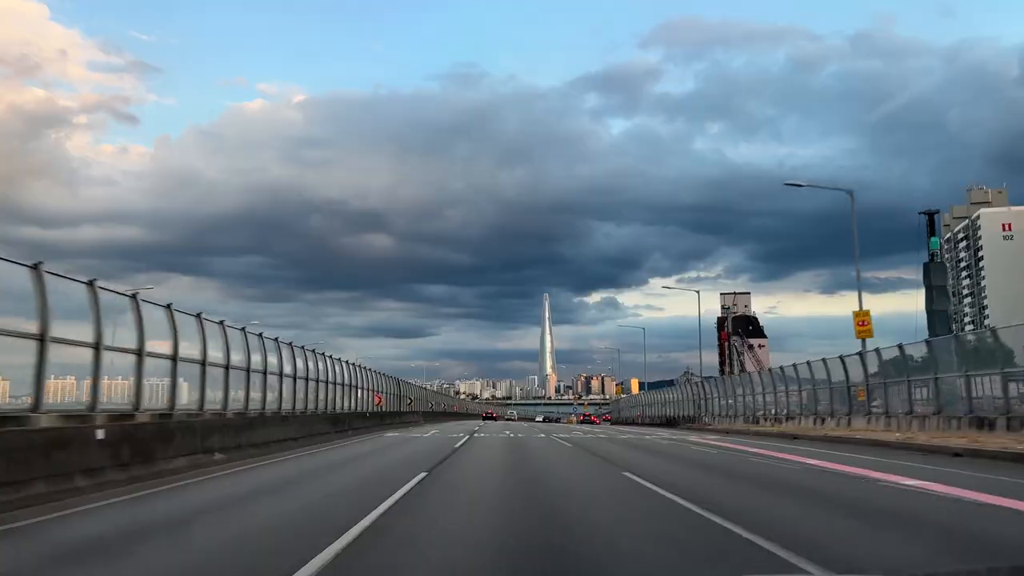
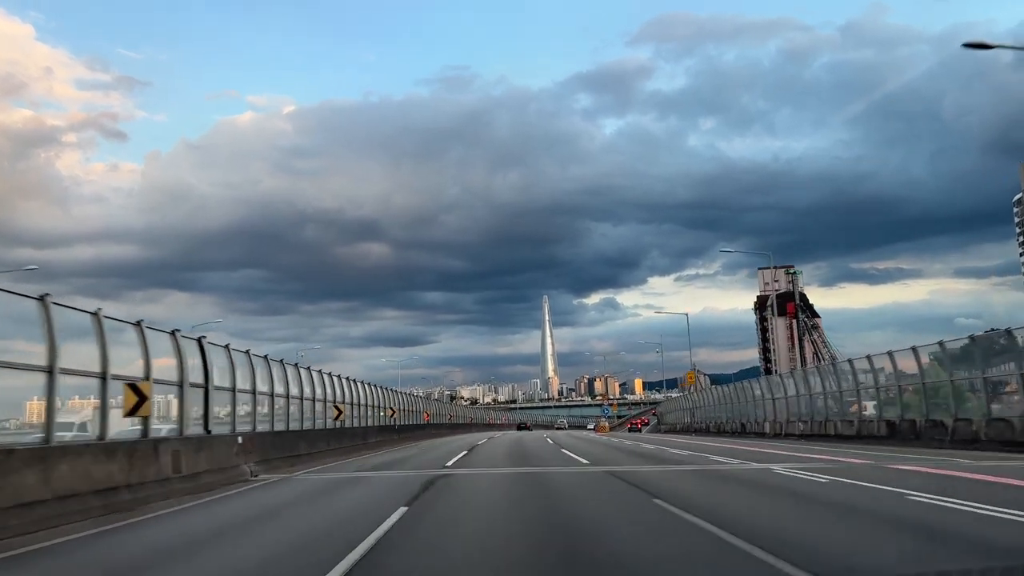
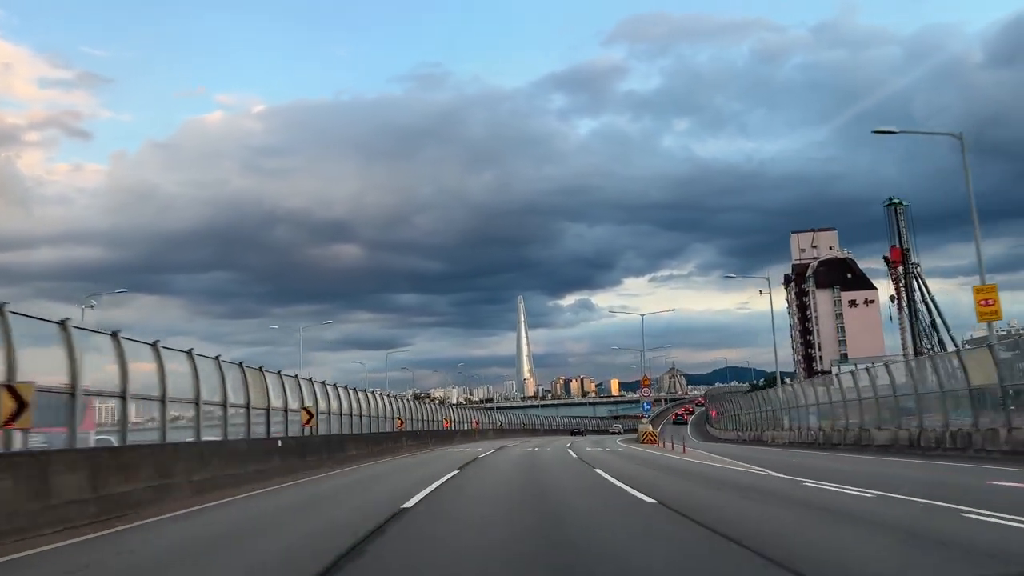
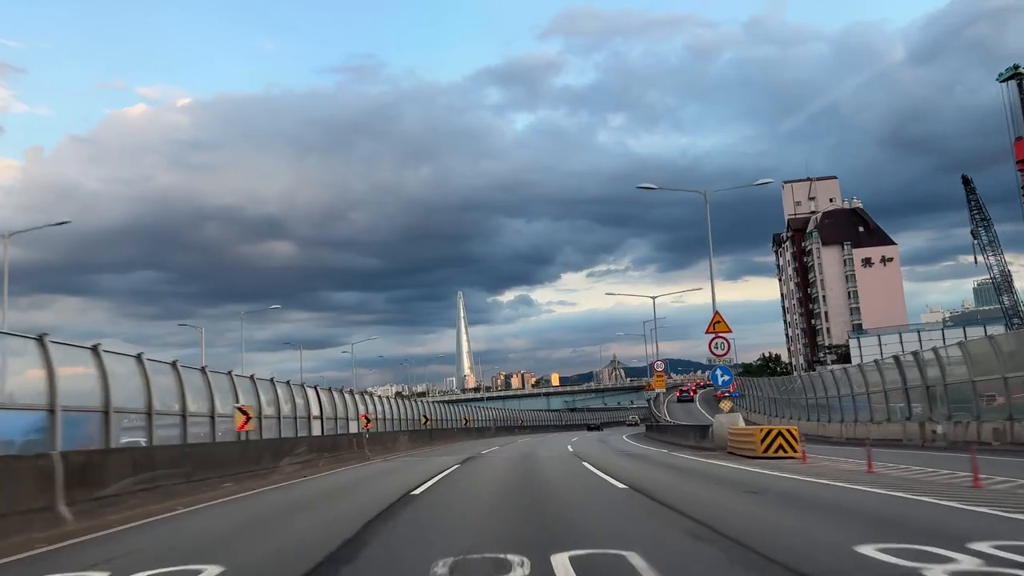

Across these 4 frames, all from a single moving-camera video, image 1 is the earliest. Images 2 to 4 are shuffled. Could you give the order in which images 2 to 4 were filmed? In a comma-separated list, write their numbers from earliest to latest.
2, 3, 4
